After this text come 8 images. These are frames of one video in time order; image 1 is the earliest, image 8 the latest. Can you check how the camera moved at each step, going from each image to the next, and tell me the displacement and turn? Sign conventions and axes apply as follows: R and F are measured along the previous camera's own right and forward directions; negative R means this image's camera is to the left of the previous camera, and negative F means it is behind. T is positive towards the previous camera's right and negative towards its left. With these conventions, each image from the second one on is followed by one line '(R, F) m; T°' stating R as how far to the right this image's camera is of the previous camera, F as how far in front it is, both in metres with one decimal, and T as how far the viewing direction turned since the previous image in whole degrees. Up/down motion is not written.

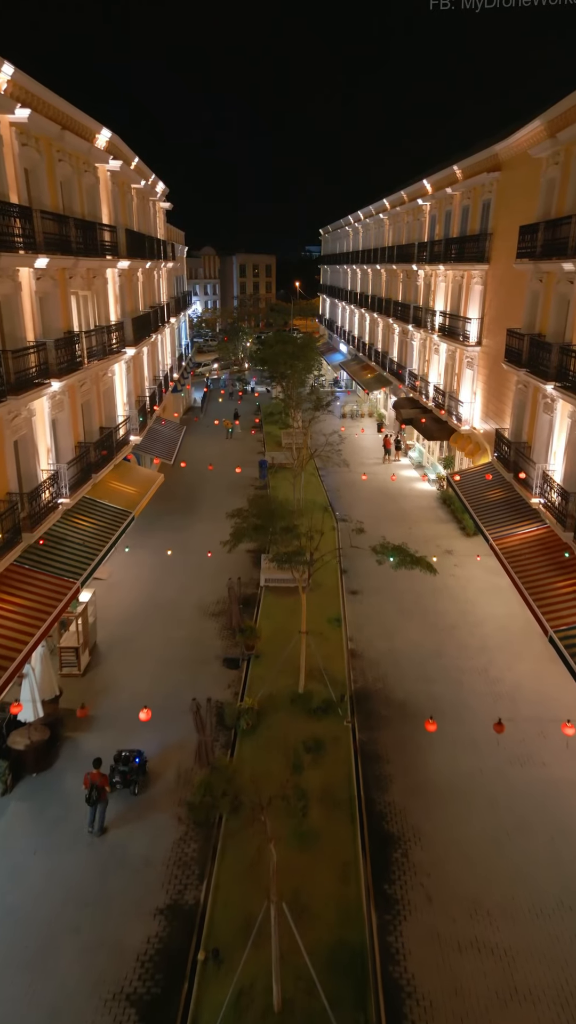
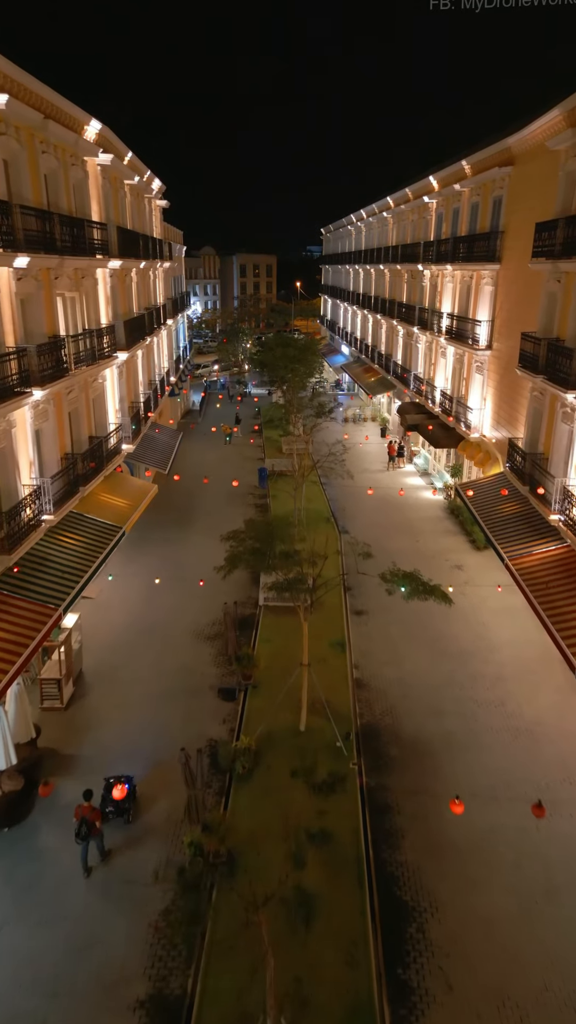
(0.0, +1.1) m; 0°
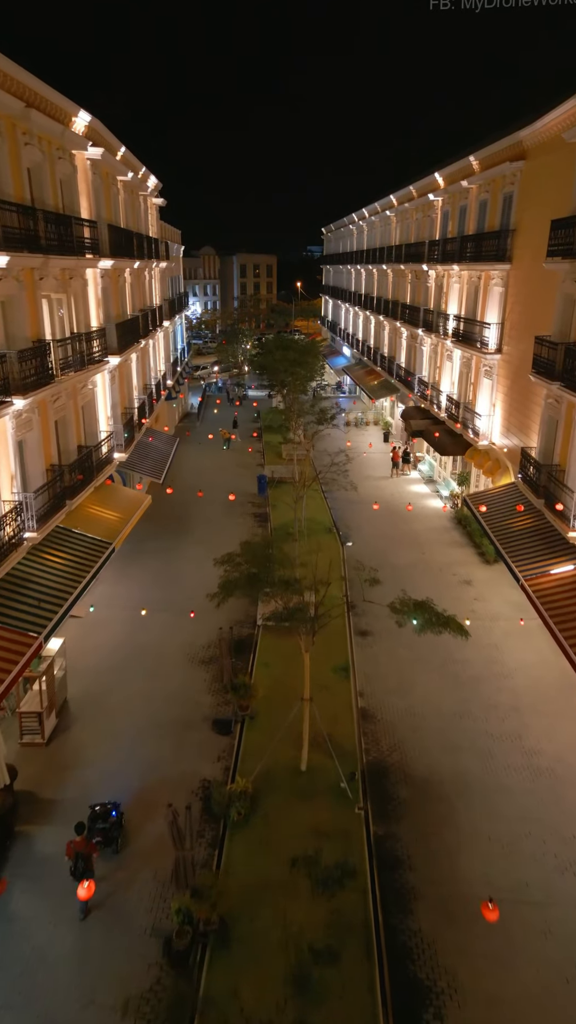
(0.0, +1.0) m; 0°
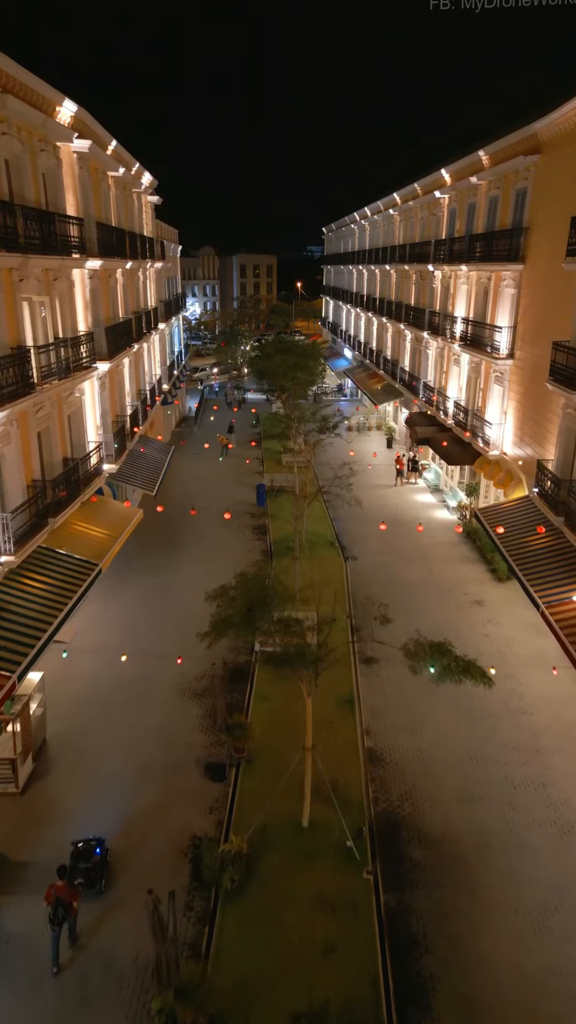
(0.0, +1.1) m; 0°
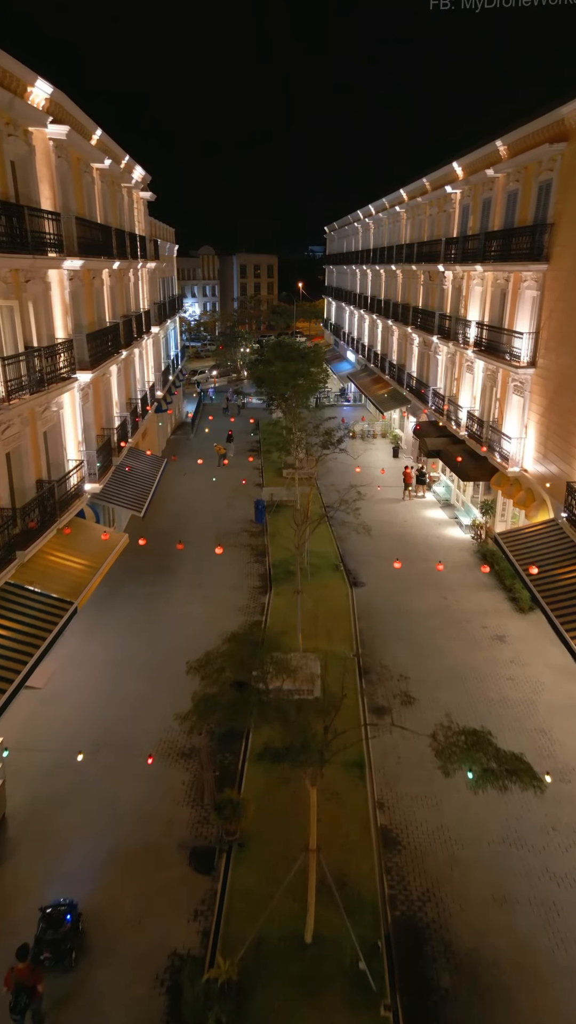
(0.0, +1.7) m; 0°
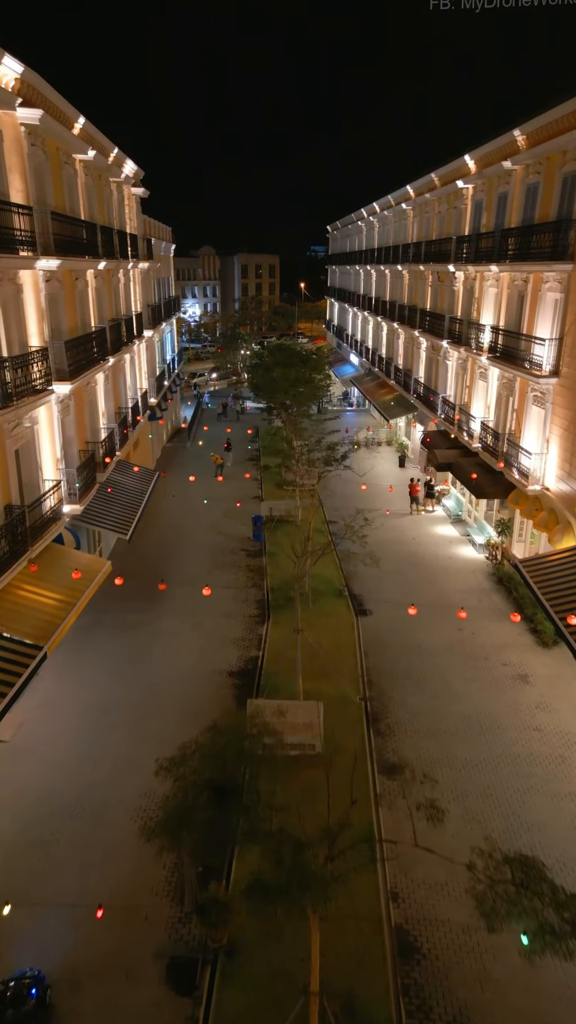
(+0.1, +1.5) m; 0°
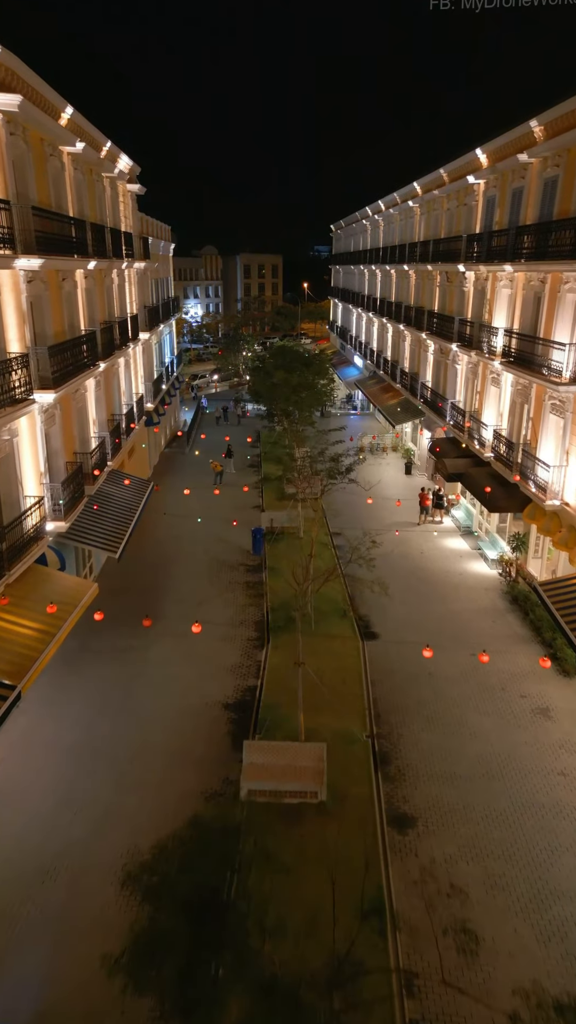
(0.0, +1.1) m; 0°
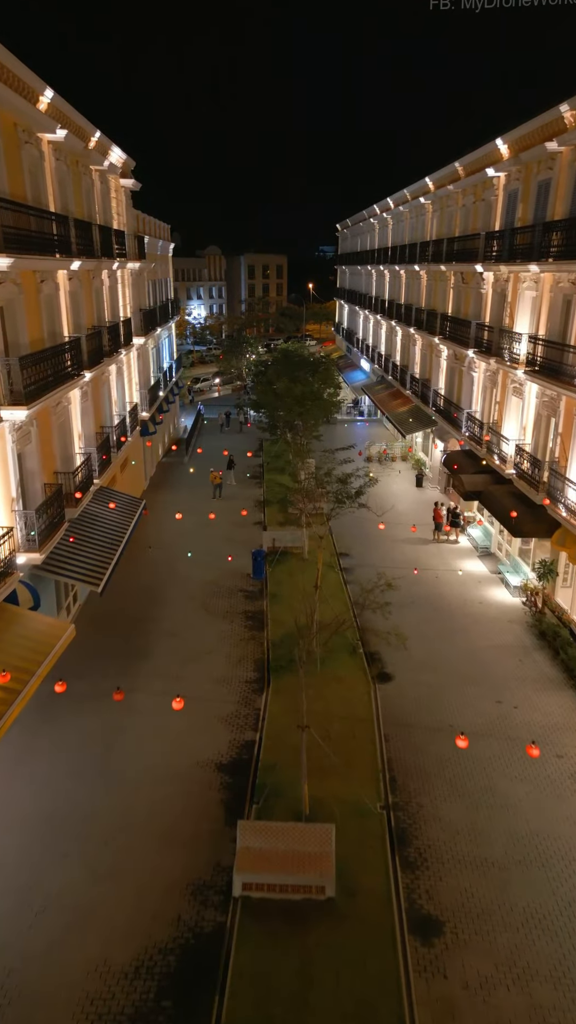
(0.0, +1.6) m; 0°
